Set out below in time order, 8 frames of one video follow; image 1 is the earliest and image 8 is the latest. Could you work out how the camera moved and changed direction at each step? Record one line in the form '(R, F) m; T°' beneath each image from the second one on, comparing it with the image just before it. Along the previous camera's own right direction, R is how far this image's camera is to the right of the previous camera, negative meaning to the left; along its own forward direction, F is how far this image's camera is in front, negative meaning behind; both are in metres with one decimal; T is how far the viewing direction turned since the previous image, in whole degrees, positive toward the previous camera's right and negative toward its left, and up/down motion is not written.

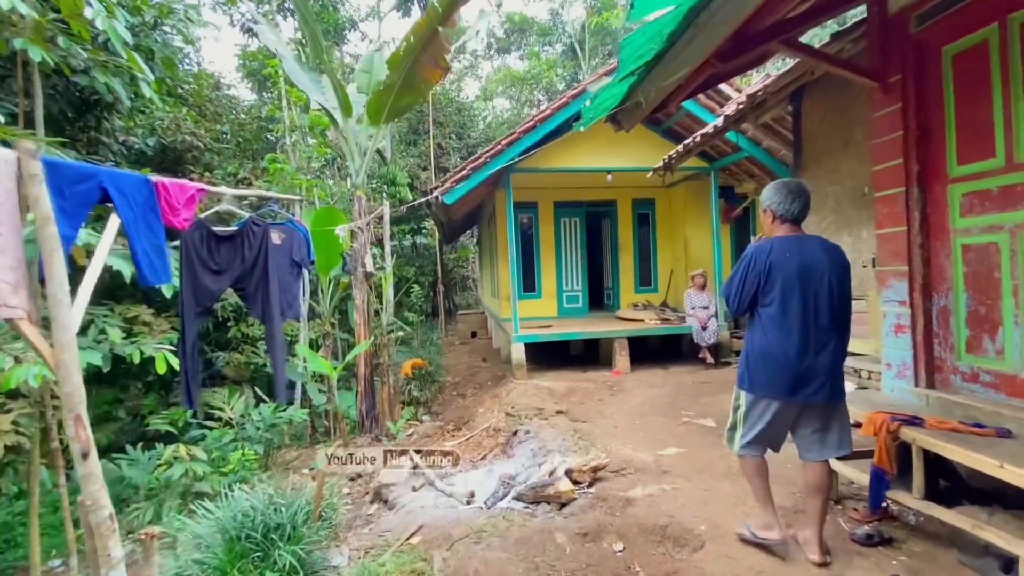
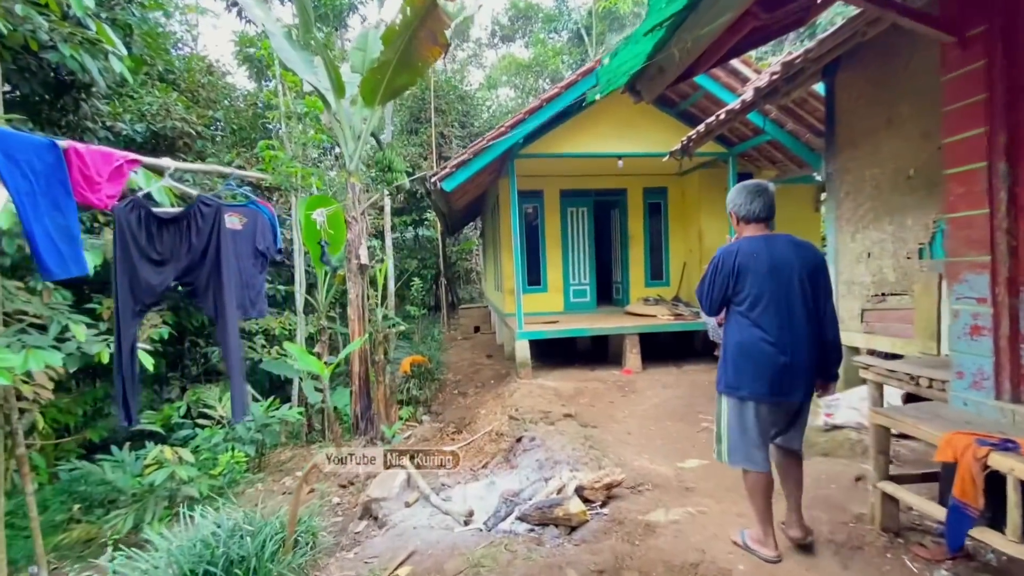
(0.0, +0.5) m; -1°
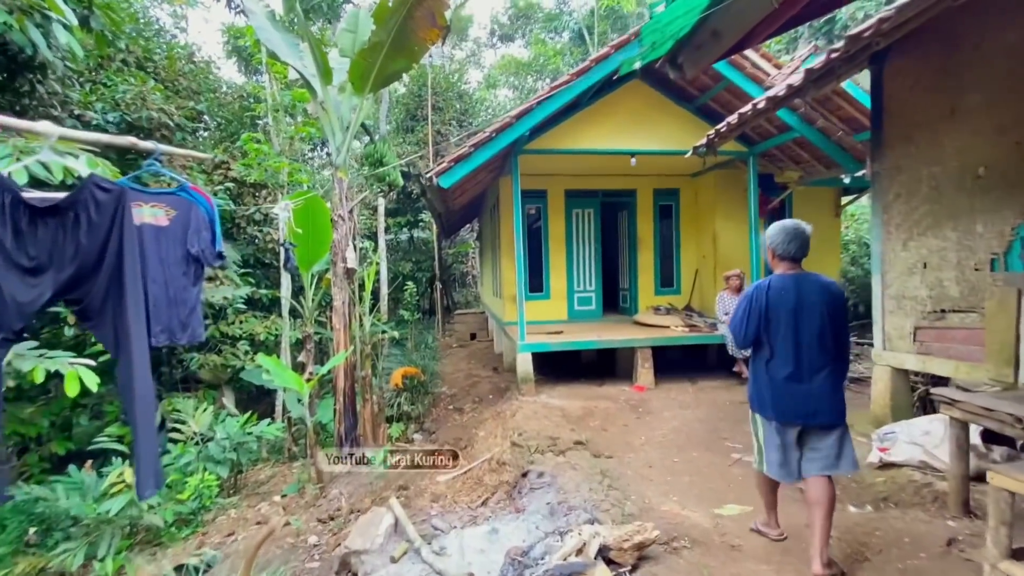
(-0.1, +0.6) m; +1°
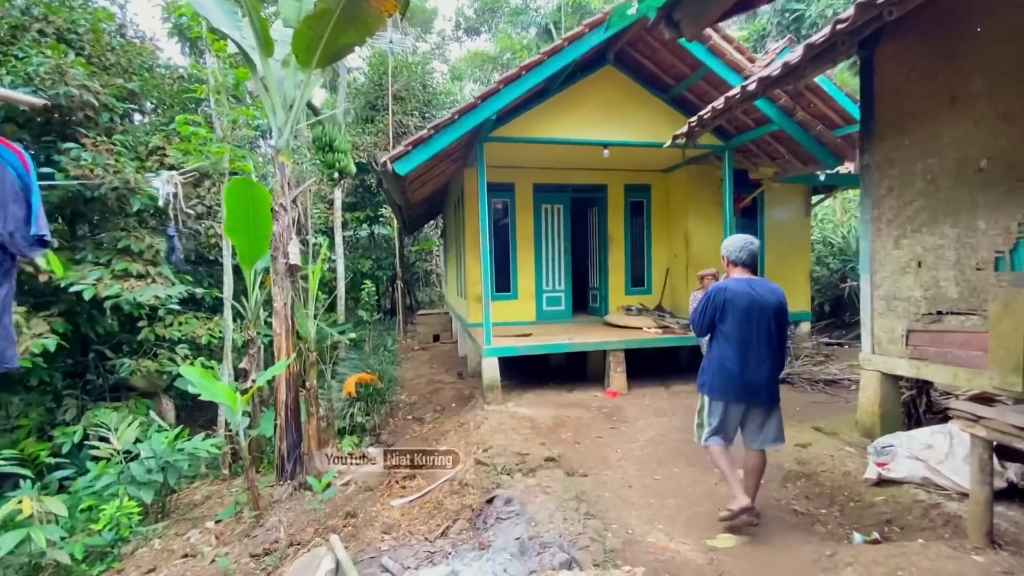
(0.0, +0.5) m; +4°
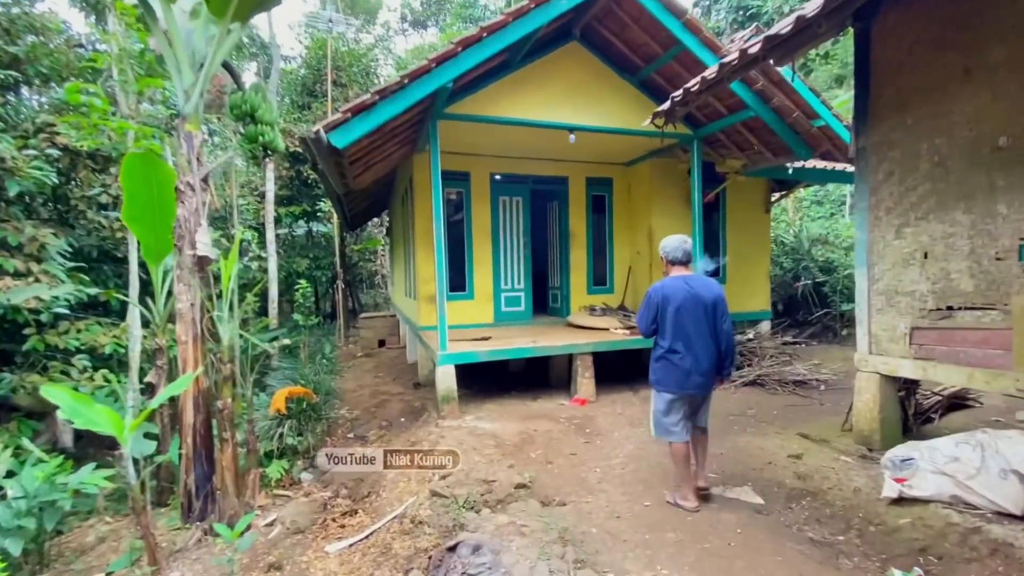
(-0.1, +0.7) m; +6°
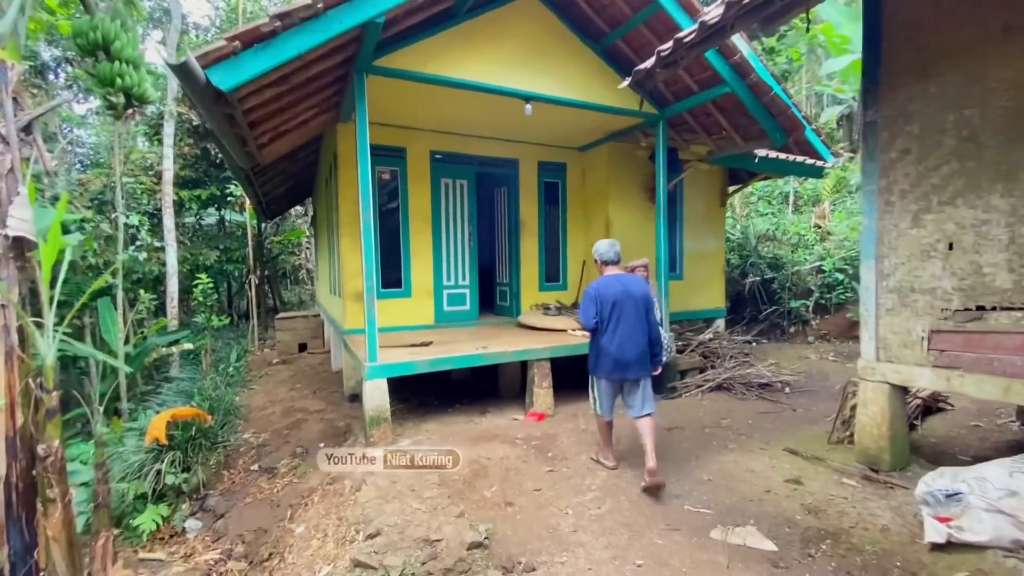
(-0.1, +0.9) m; +7°
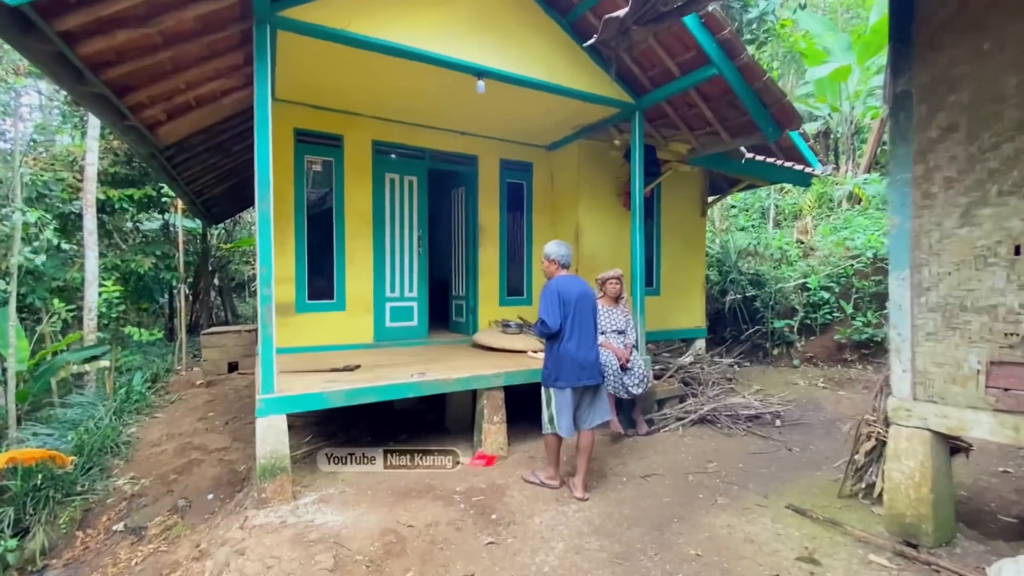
(+0.3, +0.9) m; +3°
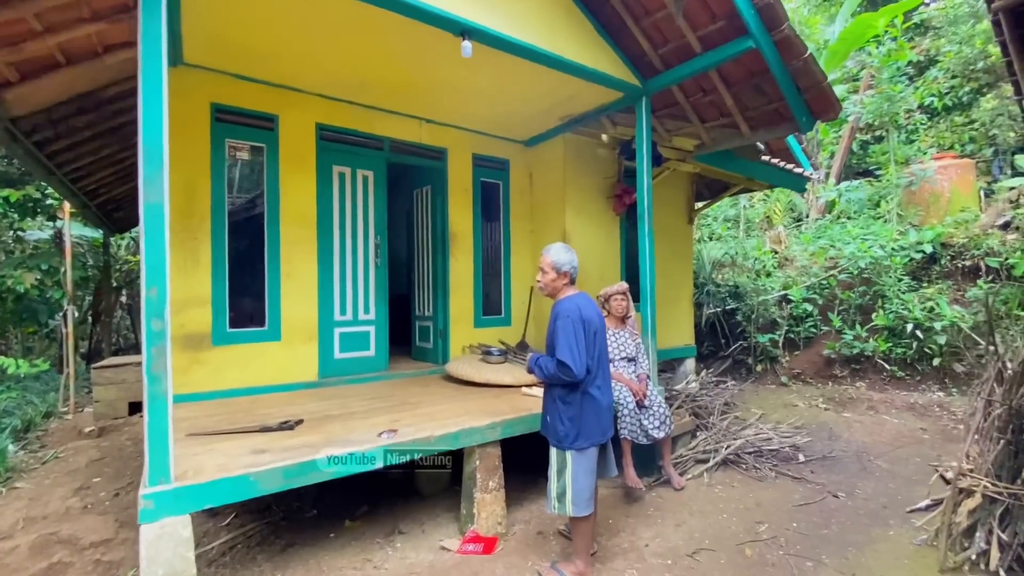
(-0.4, +1.0) m; +7°
